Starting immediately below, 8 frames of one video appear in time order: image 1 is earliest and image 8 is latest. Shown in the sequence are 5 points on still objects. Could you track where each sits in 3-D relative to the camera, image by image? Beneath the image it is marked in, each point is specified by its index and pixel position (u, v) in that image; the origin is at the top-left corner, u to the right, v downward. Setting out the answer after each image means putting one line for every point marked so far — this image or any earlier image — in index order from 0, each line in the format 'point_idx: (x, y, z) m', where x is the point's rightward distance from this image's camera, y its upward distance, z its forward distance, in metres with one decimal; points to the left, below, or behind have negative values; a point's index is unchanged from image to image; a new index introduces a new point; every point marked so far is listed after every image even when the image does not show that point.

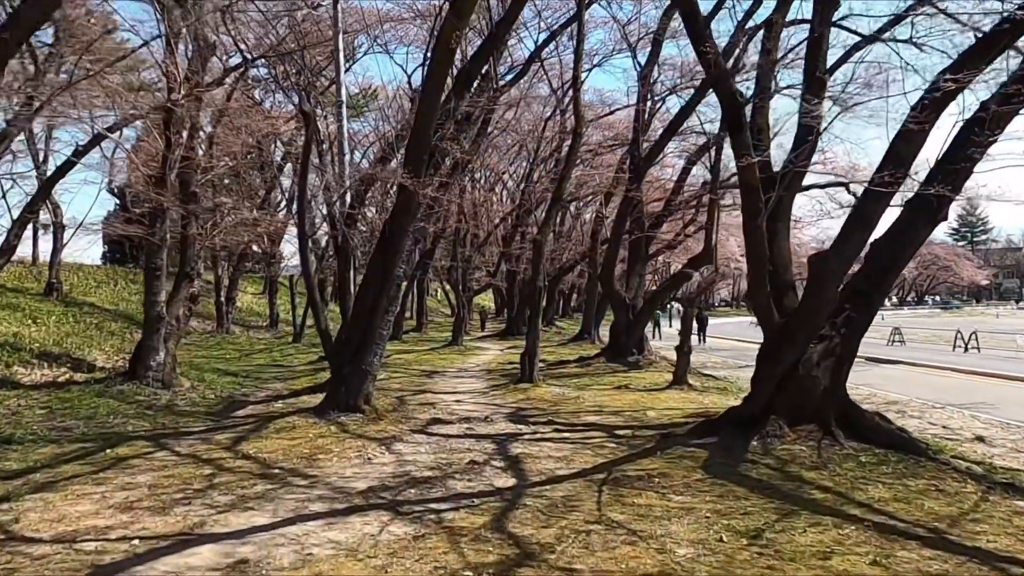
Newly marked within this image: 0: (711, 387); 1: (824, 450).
0: (+3.7, -1.8, +13.8) m
1: (+3.1, -1.6, +7.4) m
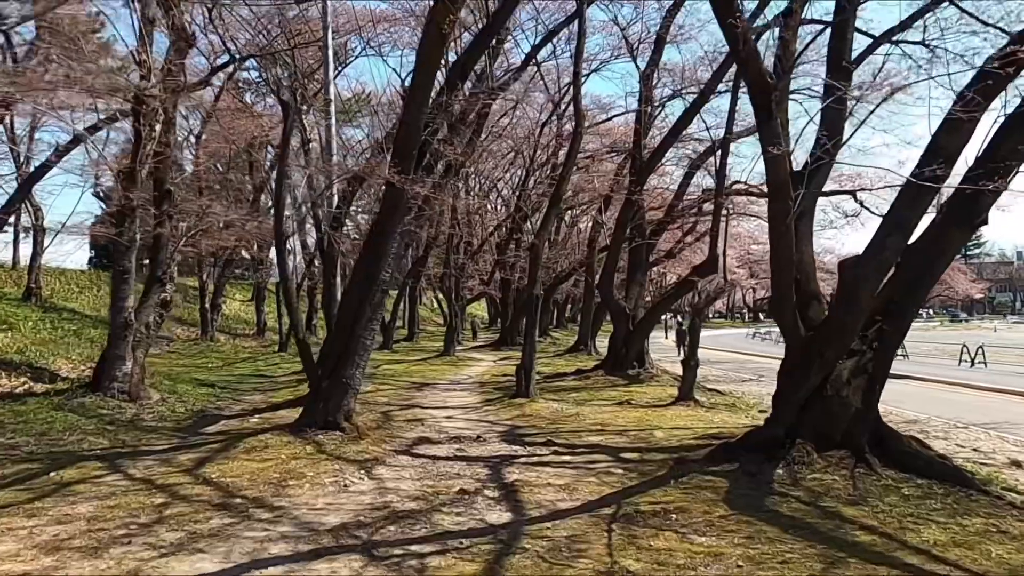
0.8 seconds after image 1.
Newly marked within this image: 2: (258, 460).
0: (+3.6, -2.0, +12.9) m
1: (+3.1, -1.7, +6.6) m
2: (-2.7, -1.9, +8.0) m
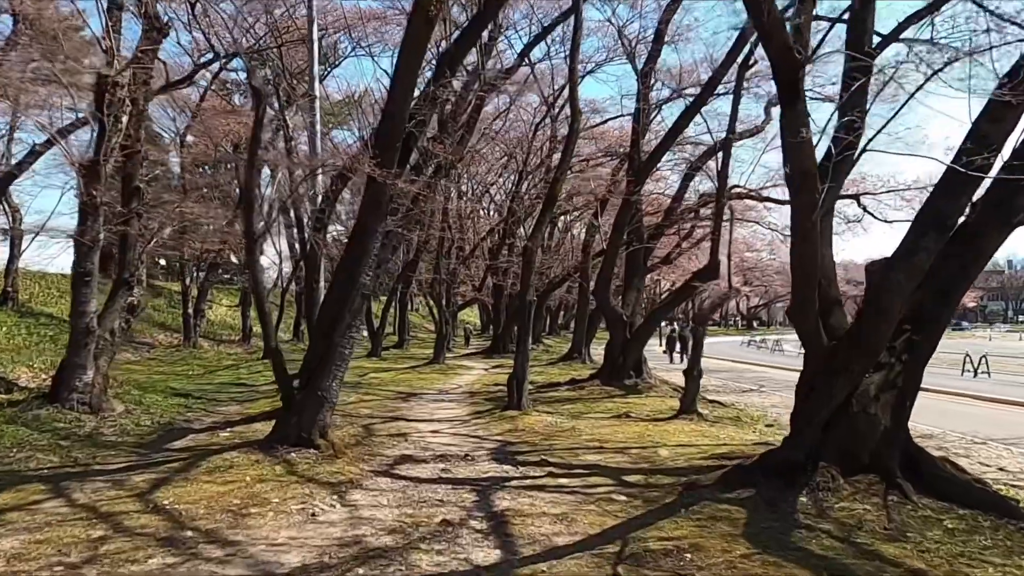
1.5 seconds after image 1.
0: (+3.4, -2.1, +12.2) m
1: (+3.0, -1.8, +5.8) m
2: (-2.8, -1.9, +7.2) m
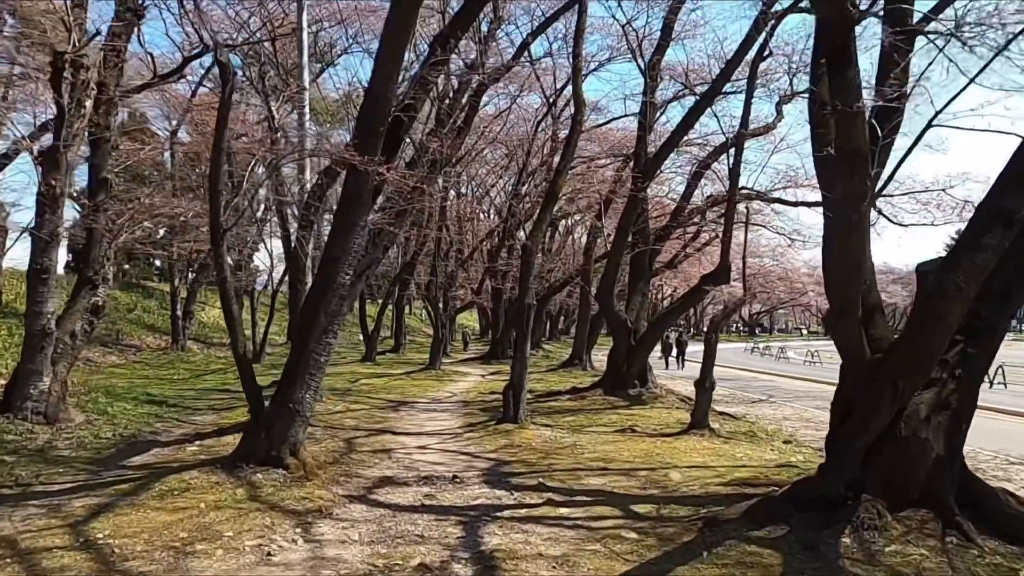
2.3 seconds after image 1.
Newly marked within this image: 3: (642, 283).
0: (+3.4, -2.2, +11.2) m
1: (+2.9, -1.8, +4.9) m
2: (-2.9, -1.9, +6.3) m
3: (+2.9, +0.1, +16.7) m
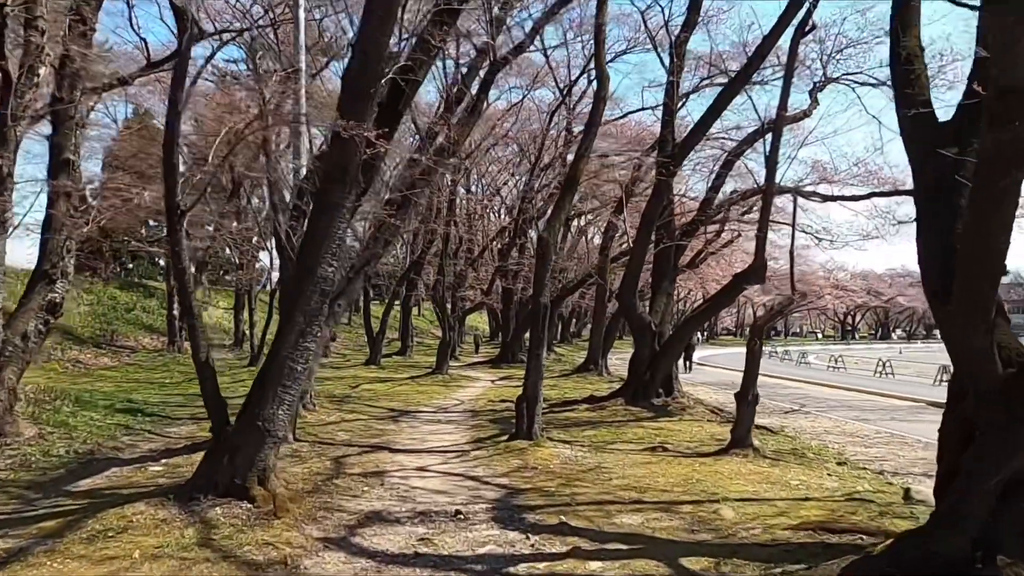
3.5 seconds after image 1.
0: (+3.6, -2.2, +9.8) m
1: (+3.0, -1.7, +3.5) m
2: (-2.8, -1.8, +5.0) m
3: (+3.2, +0.1, +15.3) m
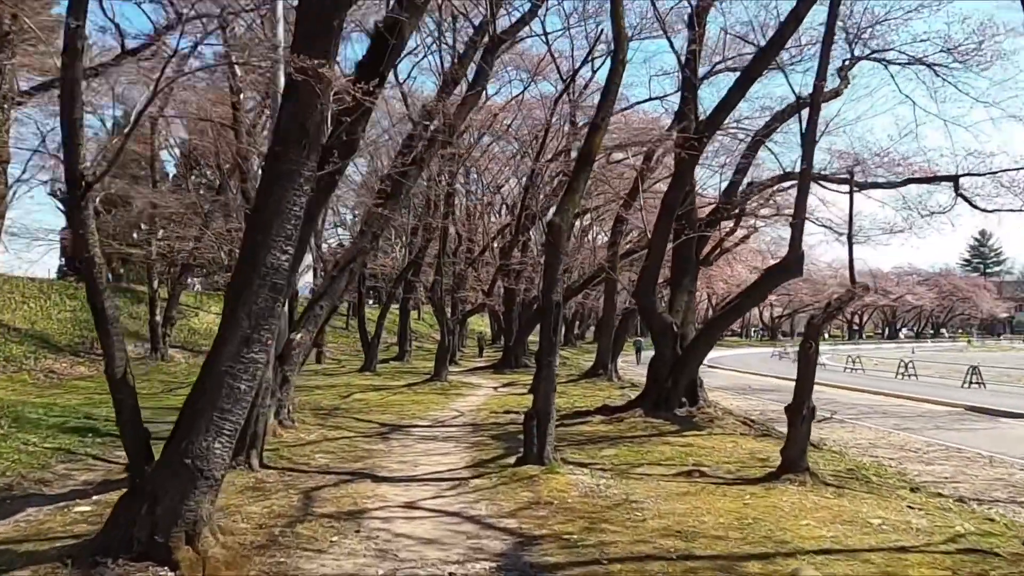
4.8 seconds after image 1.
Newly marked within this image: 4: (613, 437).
0: (+3.6, -2.1, +8.3) m
1: (+3.1, -1.6, +2.0) m
2: (-2.7, -1.8, +3.4) m
3: (+3.2, +0.2, +13.8) m
4: (+1.4, -2.1, +10.8) m
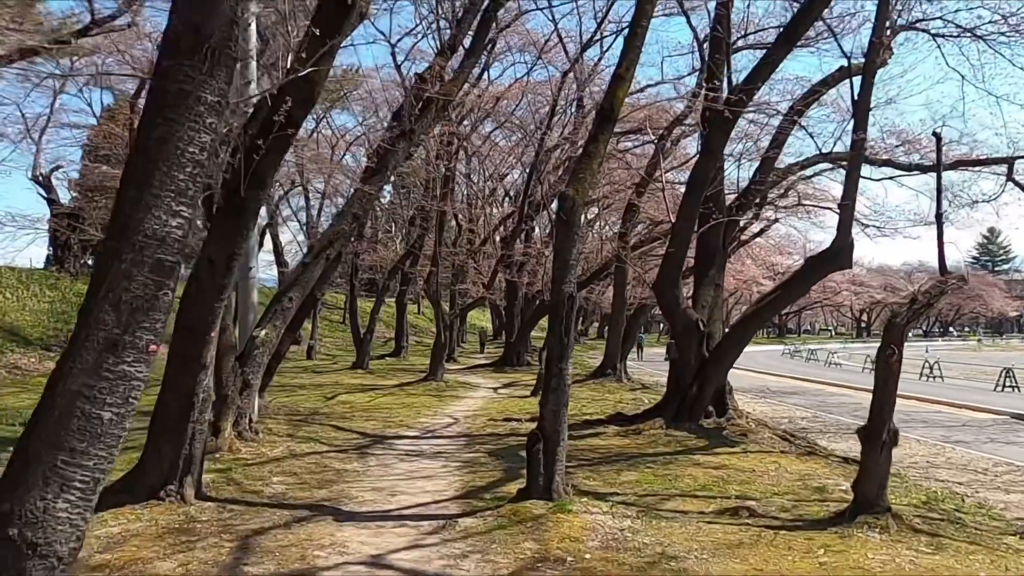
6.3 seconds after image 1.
0: (+3.6, -2.0, +6.6) m
1: (+3.1, -1.6, +0.3) m
2: (-2.7, -1.7, +1.8) m
3: (+3.3, +0.3, +12.1) m
4: (+1.4, -2.0, +9.1) m
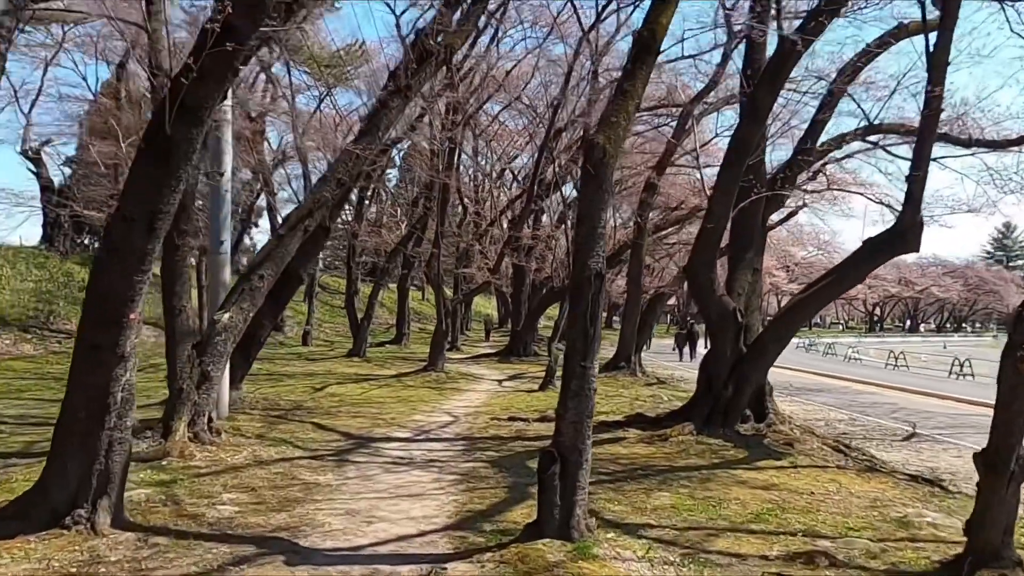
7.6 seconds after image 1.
0: (+3.7, -1.9, +5.1) m
1: (+3.1, -1.6, -1.2) m
2: (-2.7, -1.5, +0.3) m
3: (+3.4, +0.5, +10.5) m
4: (+1.5, -1.8, +7.6) m
